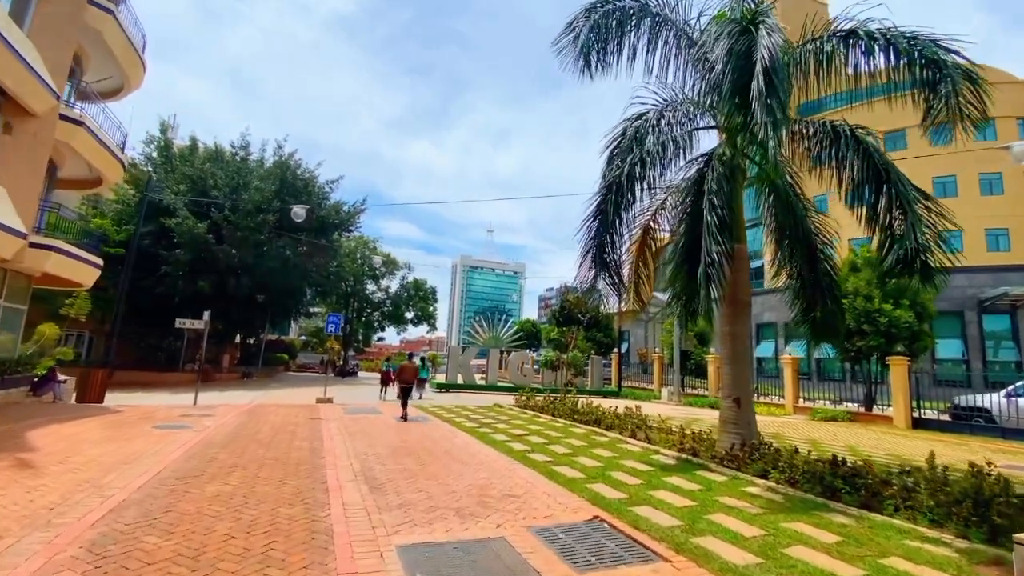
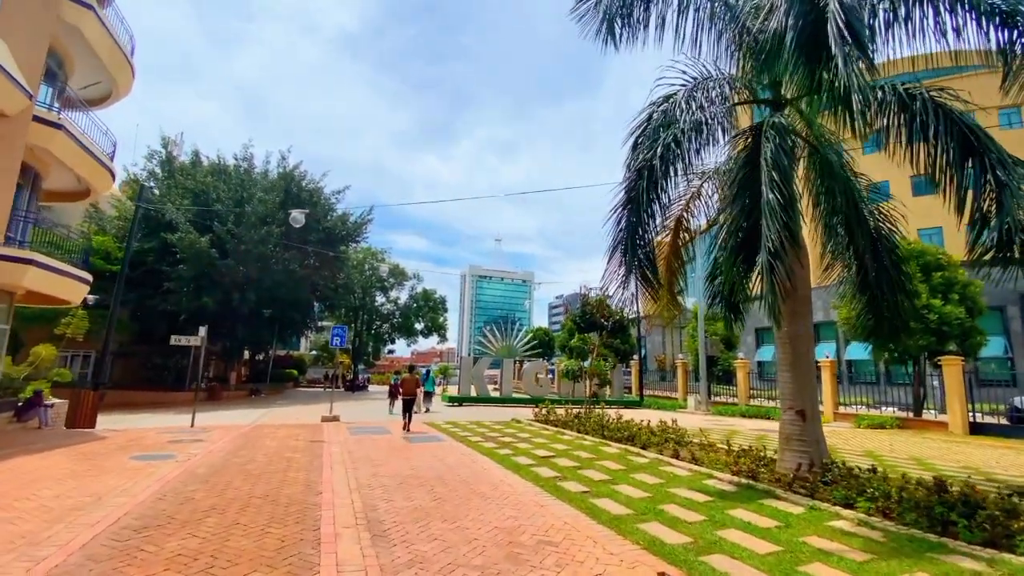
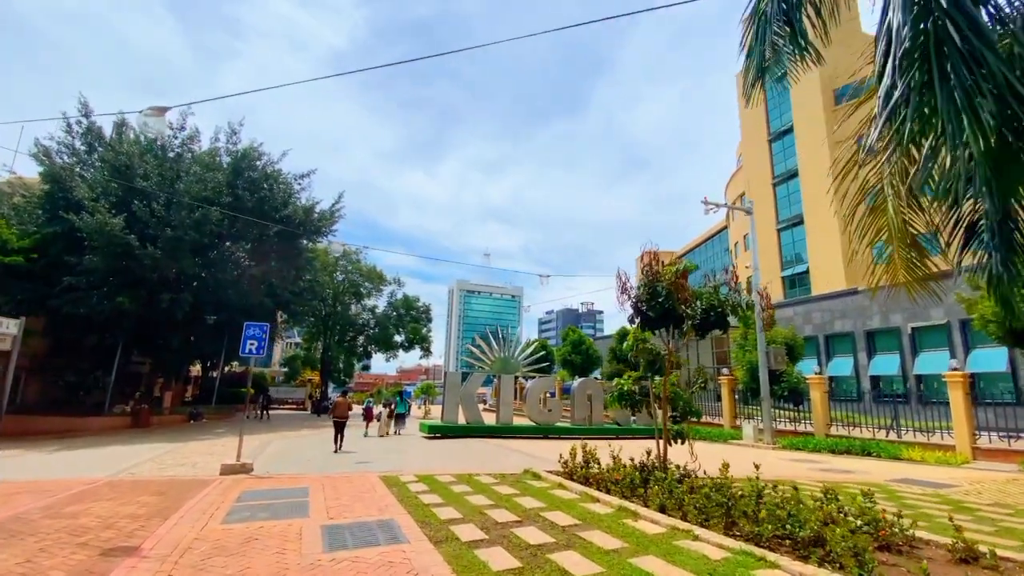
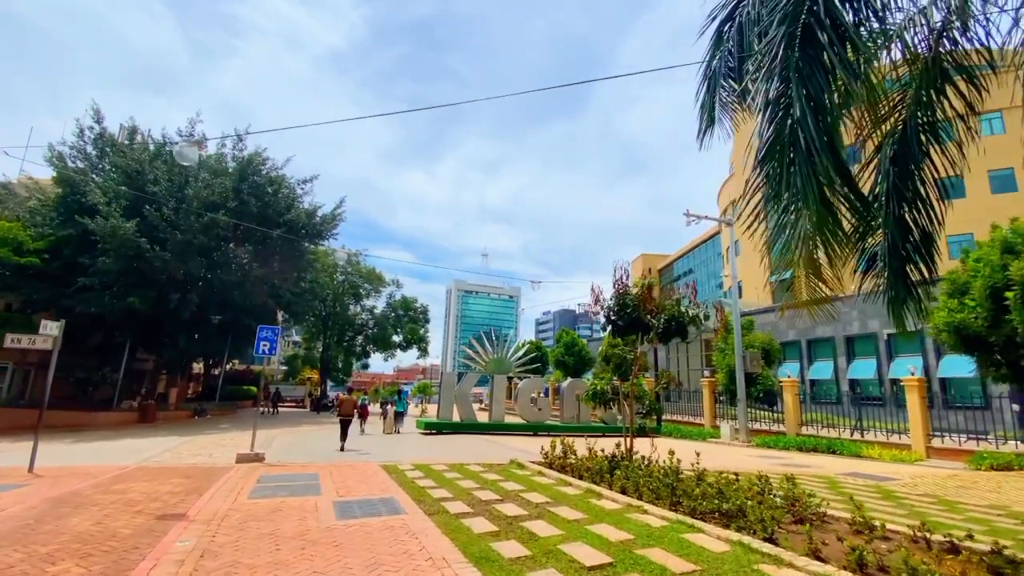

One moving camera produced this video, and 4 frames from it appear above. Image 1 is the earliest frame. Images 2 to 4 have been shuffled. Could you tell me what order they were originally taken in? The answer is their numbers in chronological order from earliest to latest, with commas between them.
2, 4, 3
